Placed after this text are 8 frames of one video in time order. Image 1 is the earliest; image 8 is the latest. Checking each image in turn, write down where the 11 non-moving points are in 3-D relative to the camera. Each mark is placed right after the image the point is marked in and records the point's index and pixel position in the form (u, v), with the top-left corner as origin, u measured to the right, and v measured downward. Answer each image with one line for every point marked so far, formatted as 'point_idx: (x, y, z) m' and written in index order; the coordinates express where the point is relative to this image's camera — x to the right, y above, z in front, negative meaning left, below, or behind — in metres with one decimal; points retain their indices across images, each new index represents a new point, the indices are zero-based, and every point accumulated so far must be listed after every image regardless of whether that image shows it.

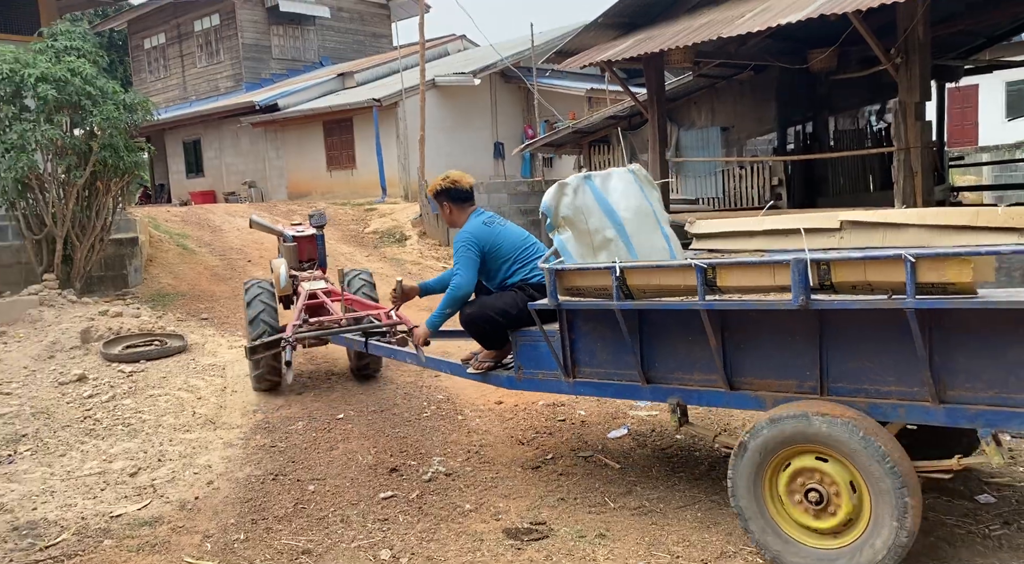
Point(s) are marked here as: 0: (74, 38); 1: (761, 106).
0: (-4.8, +2.7, +8.9) m
1: (+3.2, +2.3, +10.5) m
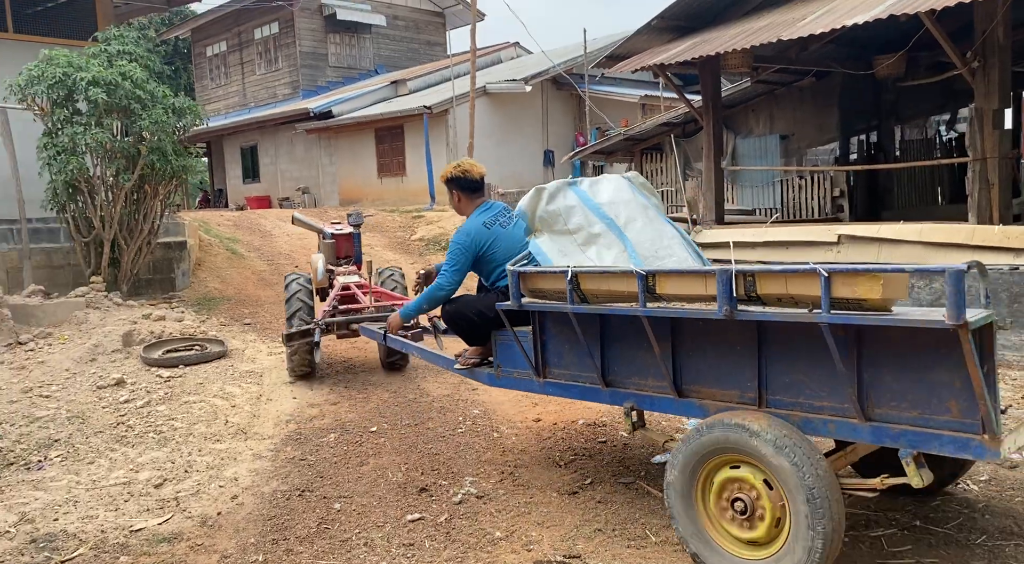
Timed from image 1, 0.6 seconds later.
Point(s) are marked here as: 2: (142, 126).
0: (-4.3, +2.7, +8.9) m
1: (+3.9, +2.1, +10.0) m
2: (-3.9, +1.7, +8.6) m
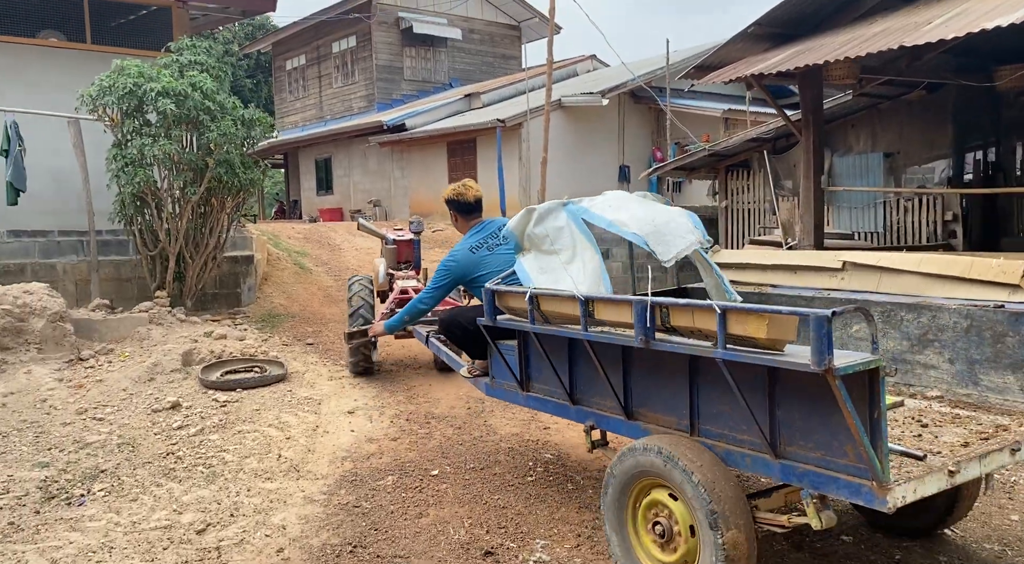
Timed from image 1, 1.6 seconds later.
0: (-3.4, +2.5, +8.7) m
1: (+4.8, +1.7, +9.2) m
2: (-3.1, +1.5, +8.4) m
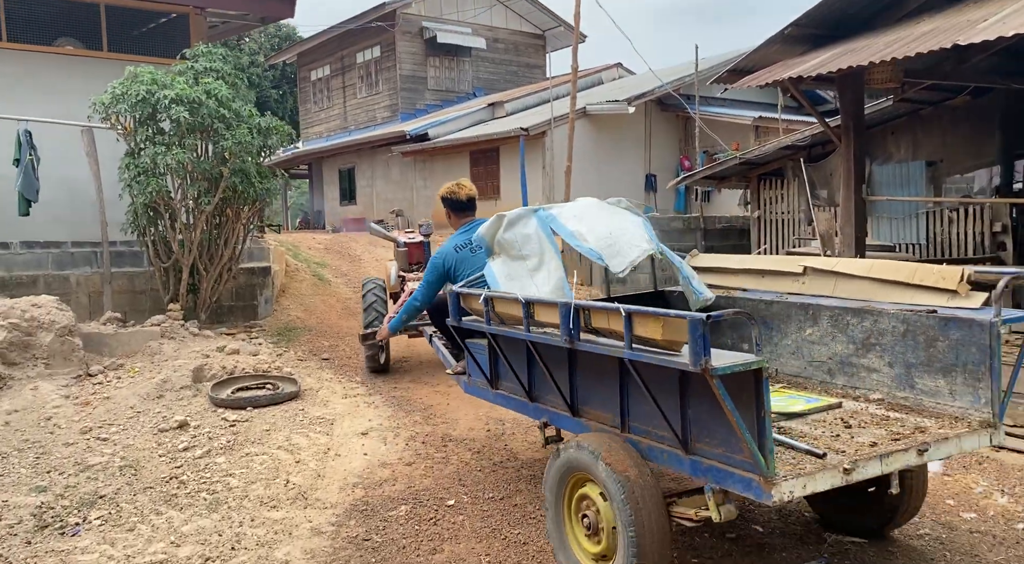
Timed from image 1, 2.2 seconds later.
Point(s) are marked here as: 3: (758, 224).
0: (-3.1, +2.4, +8.5) m
1: (+5.0, +1.6, +8.7) m
2: (-2.9, +1.4, +8.1) m
3: (+3.5, +0.8, +11.6) m
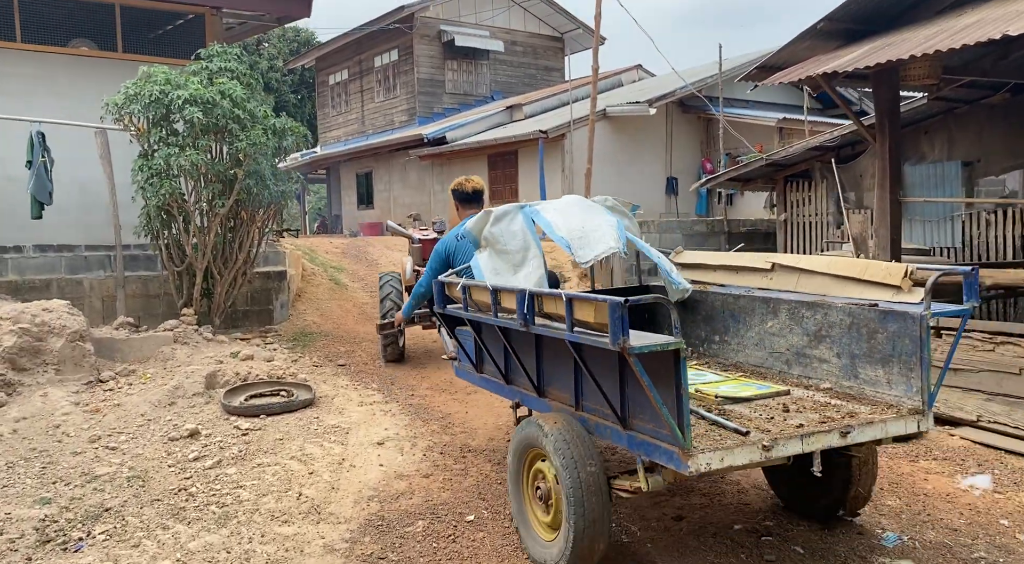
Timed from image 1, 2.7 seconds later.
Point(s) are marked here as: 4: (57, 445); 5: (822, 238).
0: (-2.9, +2.3, +8.4) m
1: (+5.2, +1.5, +8.3) m
2: (-2.7, +1.3, +8.0) m
3: (+3.8, +0.8, +11.3) m
4: (-3.3, -1.2, +5.8) m
5: (+4.1, +0.6, +10.7) m
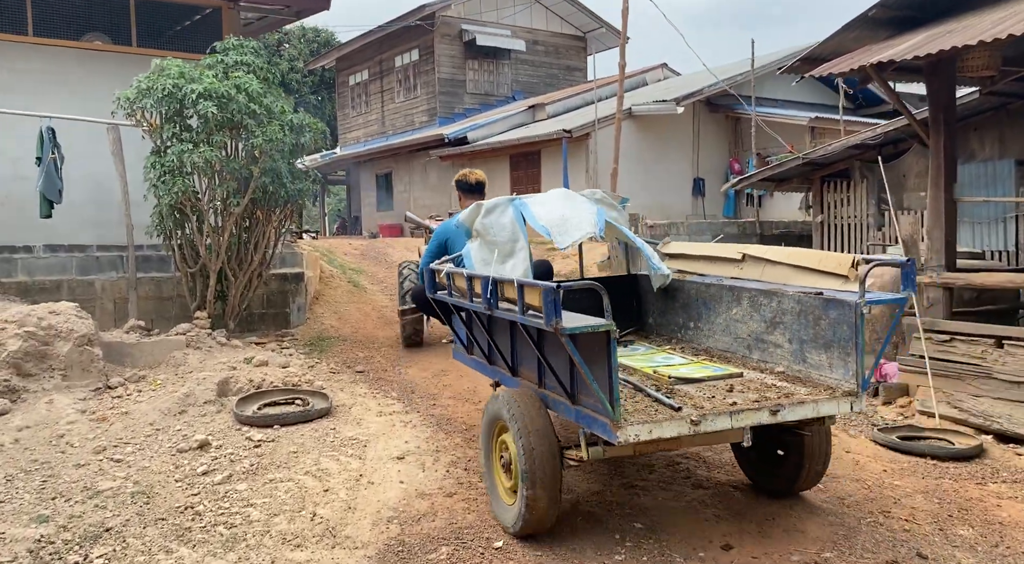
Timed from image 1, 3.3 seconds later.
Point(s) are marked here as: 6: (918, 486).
0: (-2.7, +2.3, +8.0) m
1: (+5.5, +1.5, +7.8) m
2: (-2.4, +1.3, +7.6) m
3: (+4.2, +0.7, +10.8) m
4: (-3.1, -1.2, +5.5) m
5: (+4.4, +0.5, +10.2) m
6: (+2.6, -1.3, +5.1) m
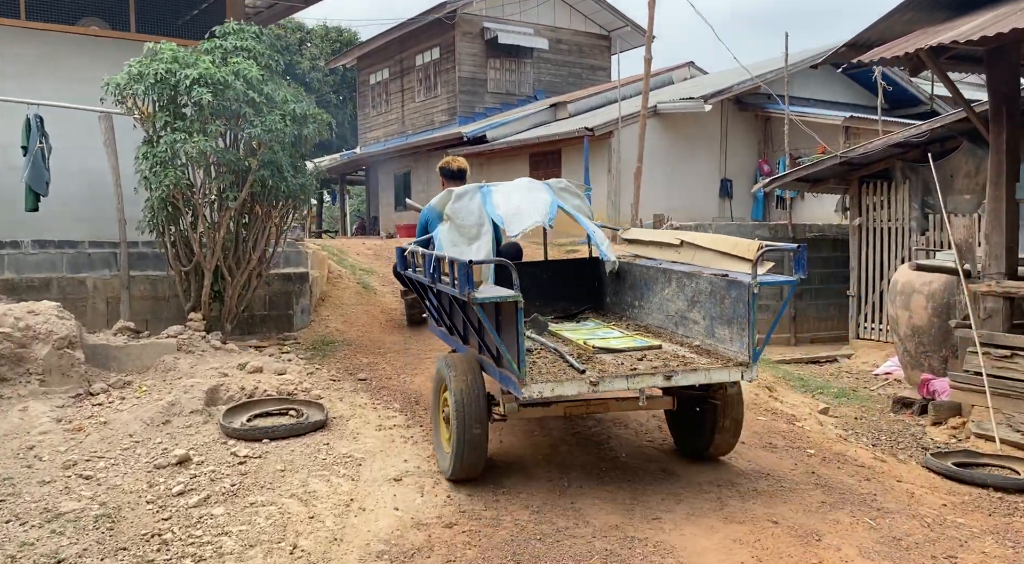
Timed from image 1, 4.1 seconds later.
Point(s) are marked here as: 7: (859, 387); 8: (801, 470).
0: (-2.5, +2.3, +7.5) m
1: (+5.7, +1.4, +7.1) m
2: (-2.3, +1.3, +7.1) m
3: (+4.4, +0.6, +10.2) m
4: (-3.0, -1.2, +5.0) m
5: (+4.6, +0.4, +9.5) m
6: (+2.6, -1.4, +4.5) m
7: (+3.6, -1.1, +8.4) m
8: (+1.9, -1.2, +5.3) m
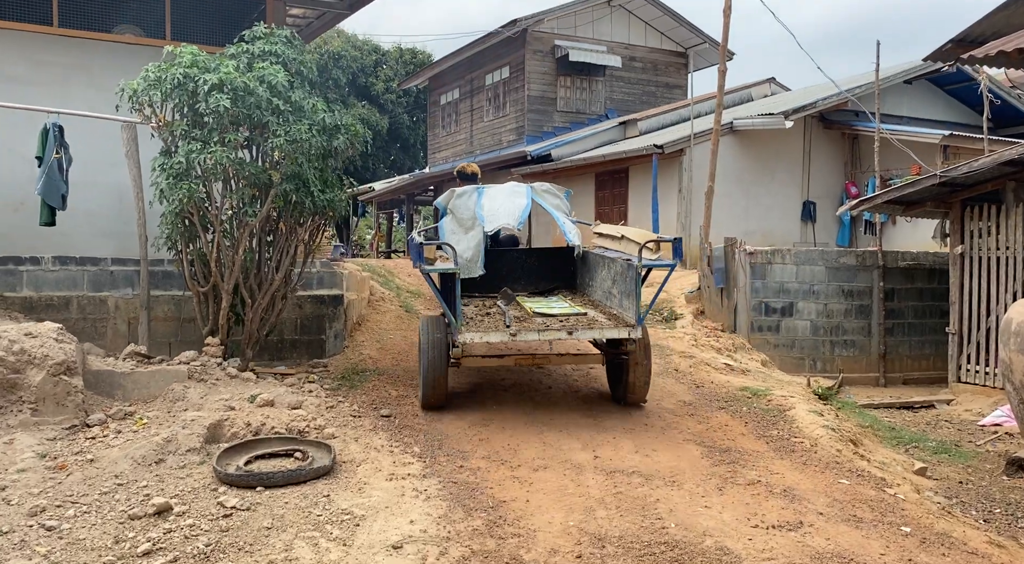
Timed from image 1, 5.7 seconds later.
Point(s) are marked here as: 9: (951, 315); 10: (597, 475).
0: (-2.1, +2.1, +7.0) m
1: (+6.0, +1.0, +5.8) m
2: (-1.9, +1.1, +6.6) m
3: (+5.0, +0.2, +8.9) m
4: (-2.9, -1.3, +4.4) m
5: (+5.2, 0.0, +8.3) m
6: (+2.7, -1.6, +3.4) m
7: (+4.0, -1.4, +7.2) m
8: (+2.0, -1.5, +4.3) m
9: (+5.0, -0.4, +9.1) m
10: (+0.6, -1.3, +5.3) m
